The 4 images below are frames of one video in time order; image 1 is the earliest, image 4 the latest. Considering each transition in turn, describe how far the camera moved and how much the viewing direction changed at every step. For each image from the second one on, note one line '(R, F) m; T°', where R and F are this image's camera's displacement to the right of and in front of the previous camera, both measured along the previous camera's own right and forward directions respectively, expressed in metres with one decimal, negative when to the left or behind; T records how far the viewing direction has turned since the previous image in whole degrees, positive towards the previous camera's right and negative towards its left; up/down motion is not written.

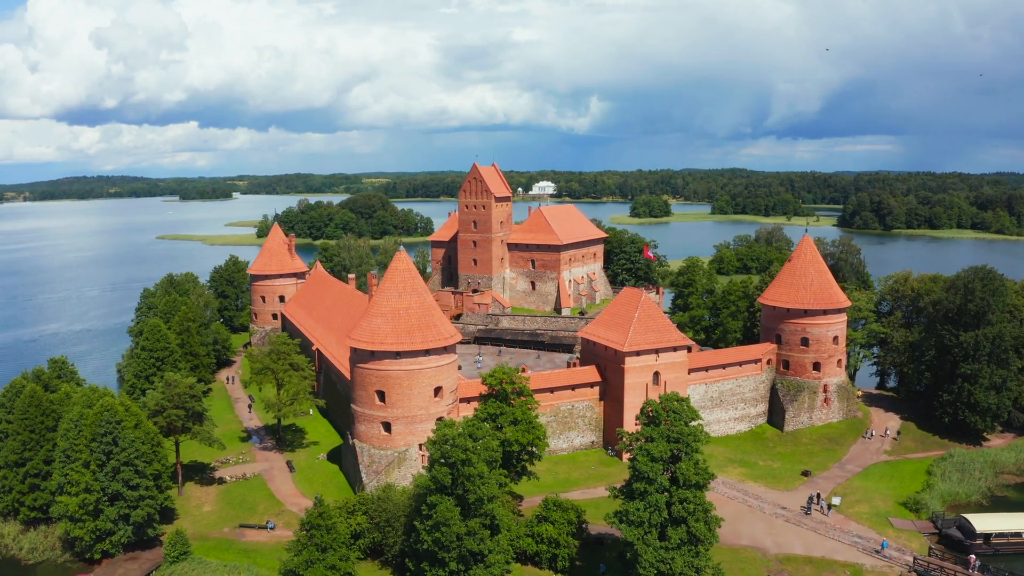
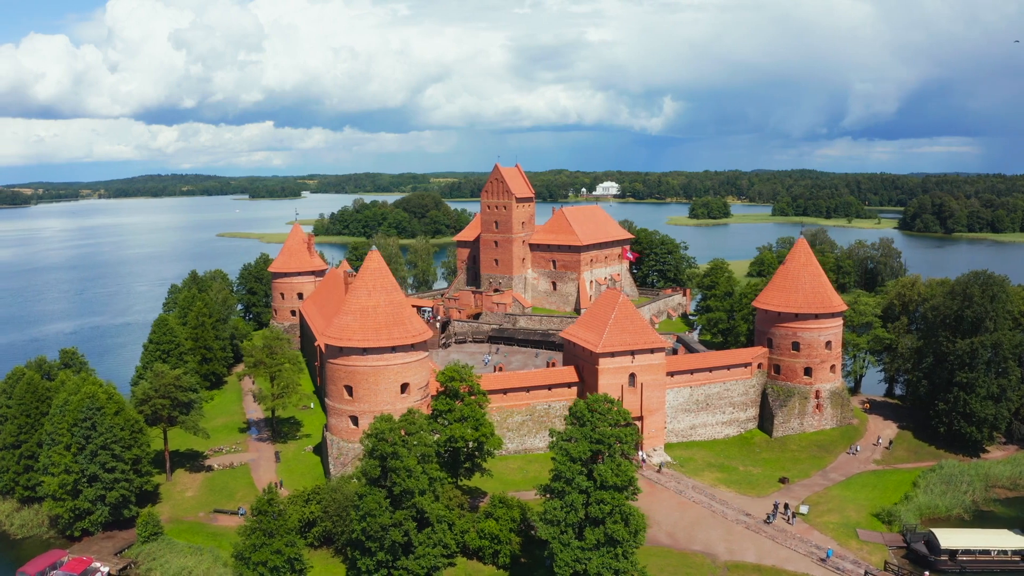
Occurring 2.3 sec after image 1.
(+3.7, -0.1) m; -5°
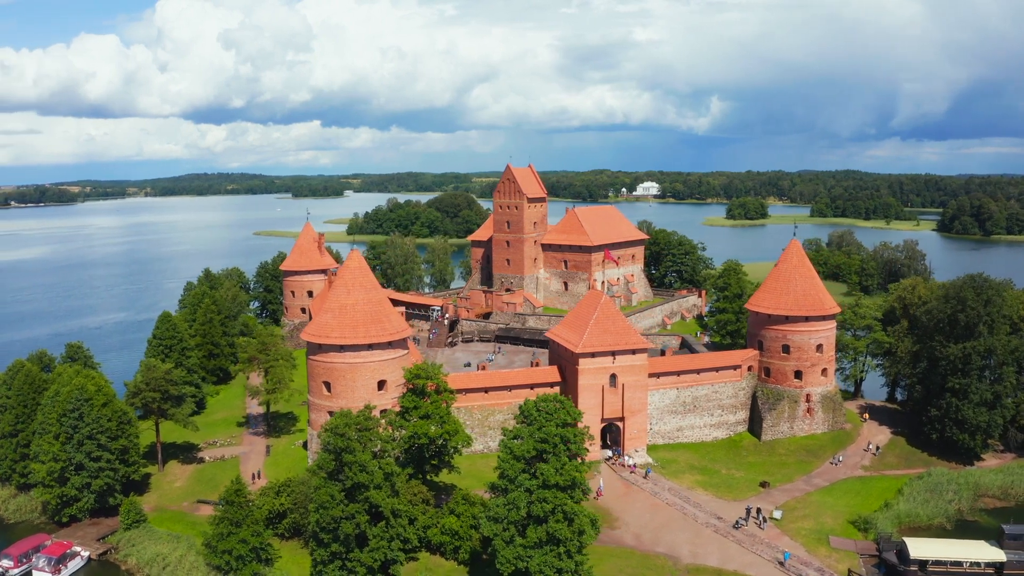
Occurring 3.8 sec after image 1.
(+2.4, -0.1) m; -3°
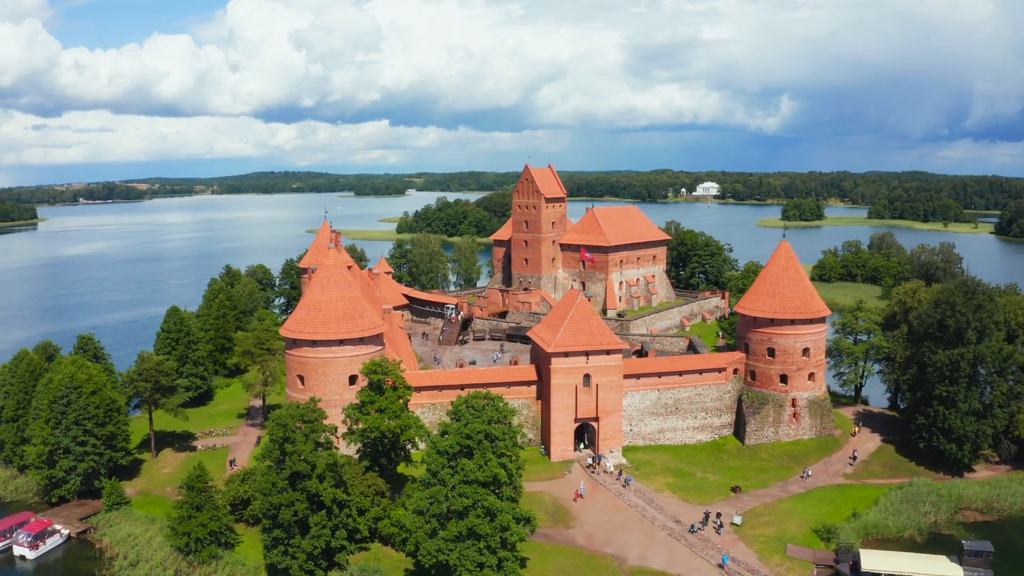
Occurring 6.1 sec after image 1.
(+3.5, -0.1) m; -4°
